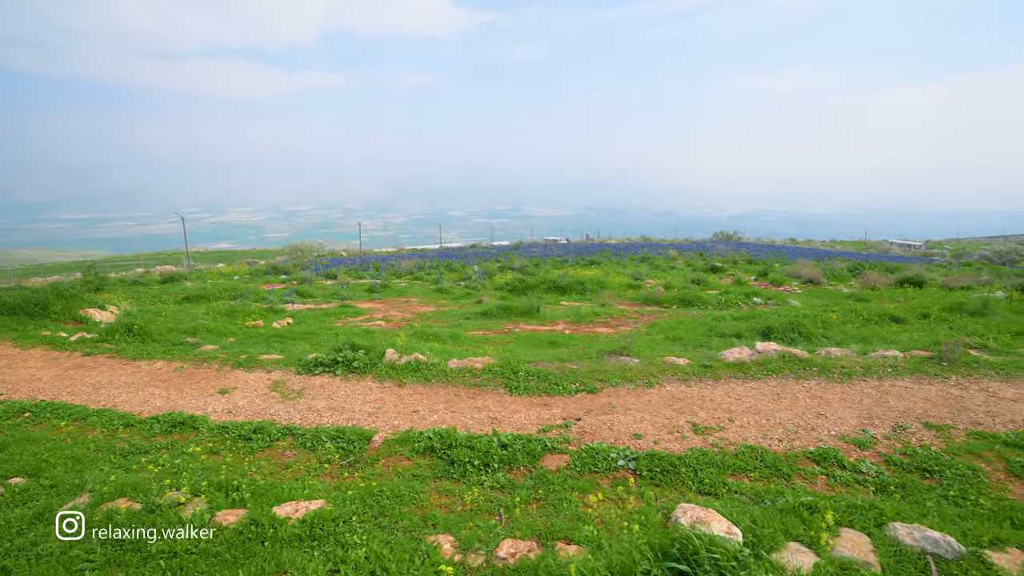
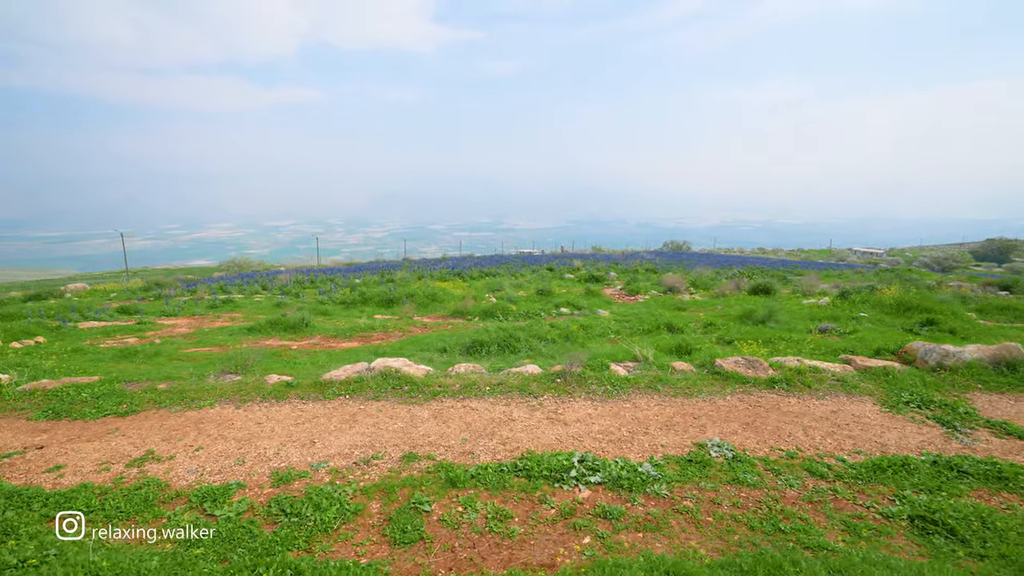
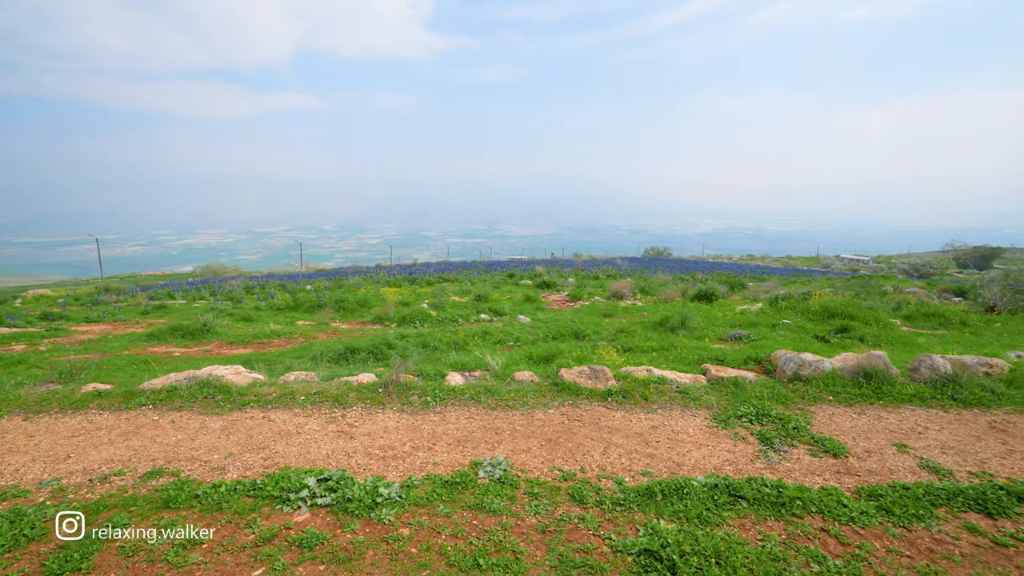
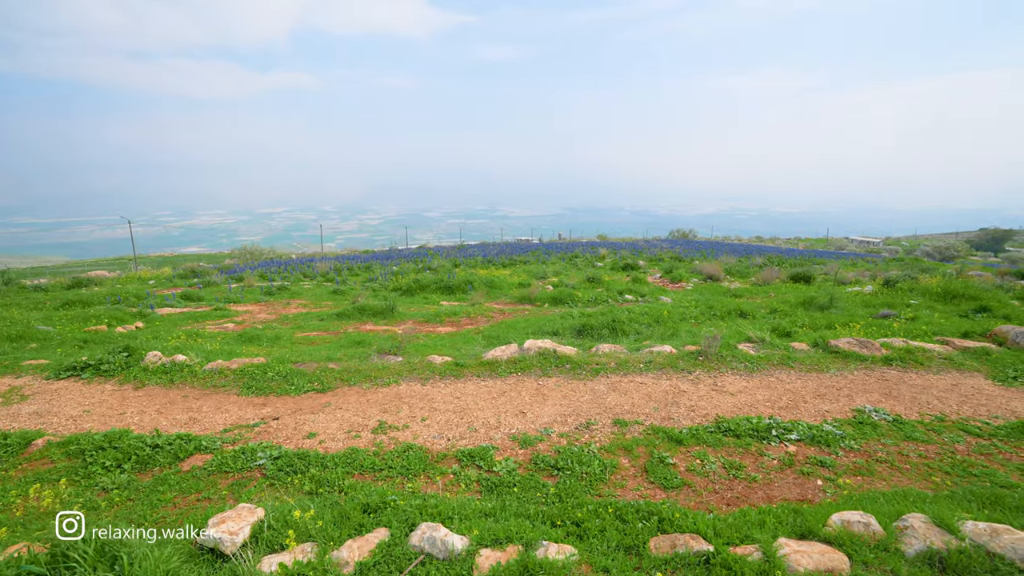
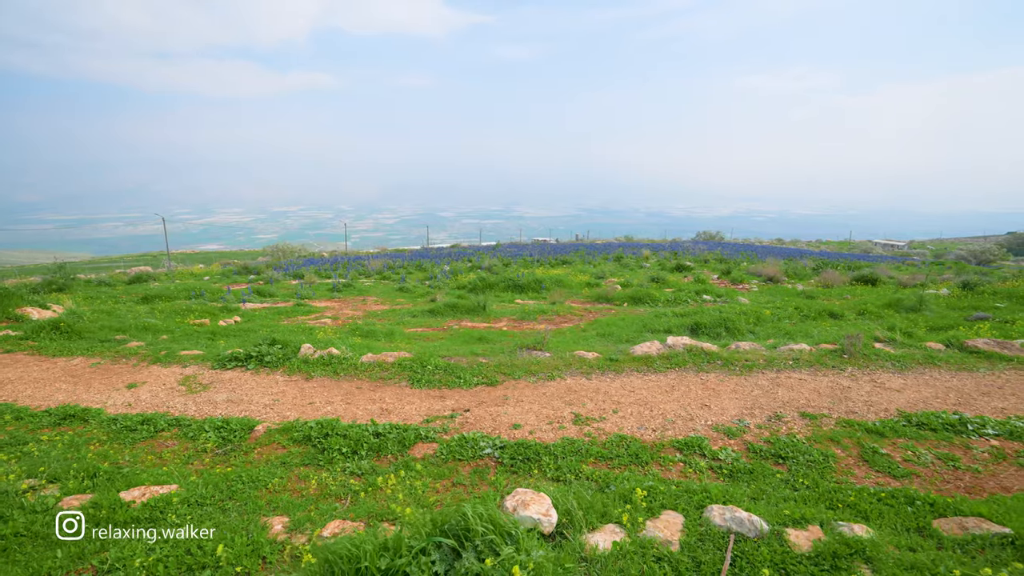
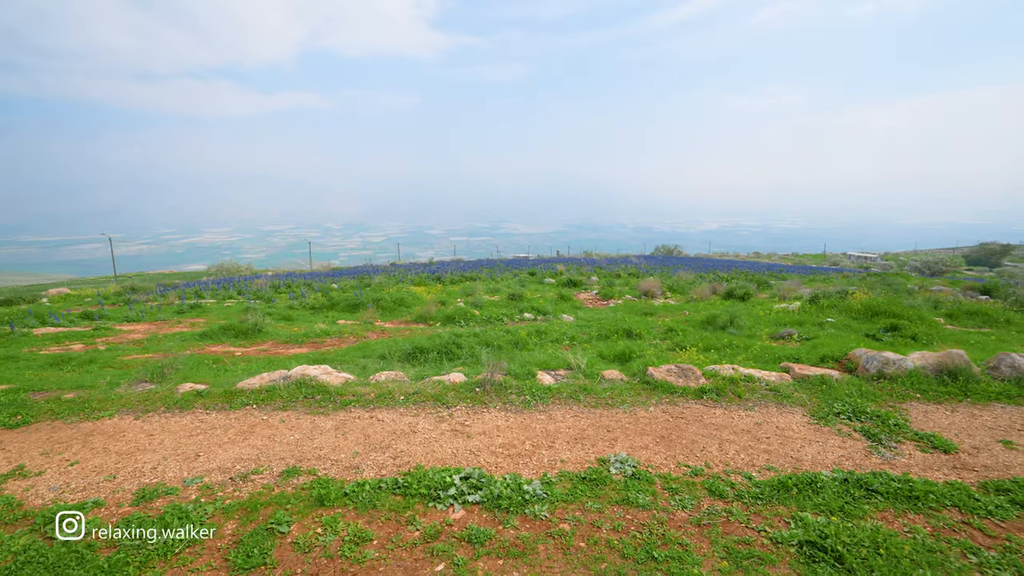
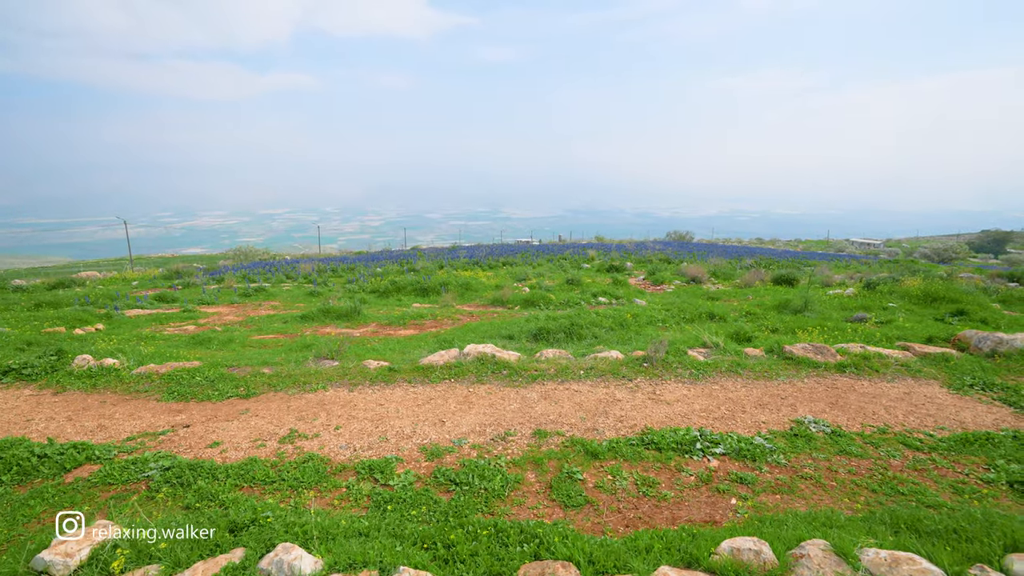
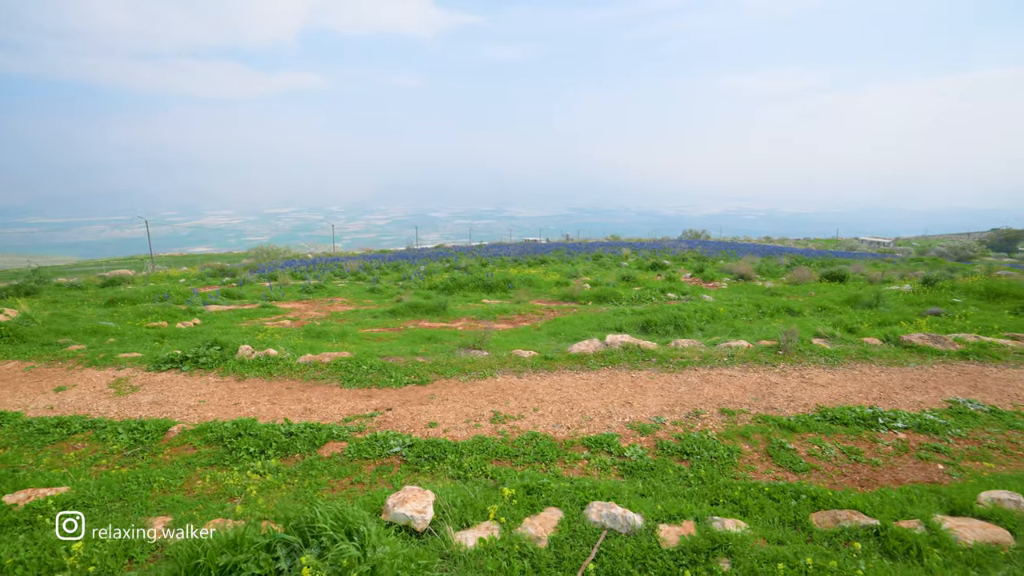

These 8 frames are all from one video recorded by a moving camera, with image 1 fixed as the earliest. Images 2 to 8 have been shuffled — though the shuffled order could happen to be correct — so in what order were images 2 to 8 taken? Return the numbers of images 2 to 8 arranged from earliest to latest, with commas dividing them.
5, 8, 4, 7, 2, 6, 3
